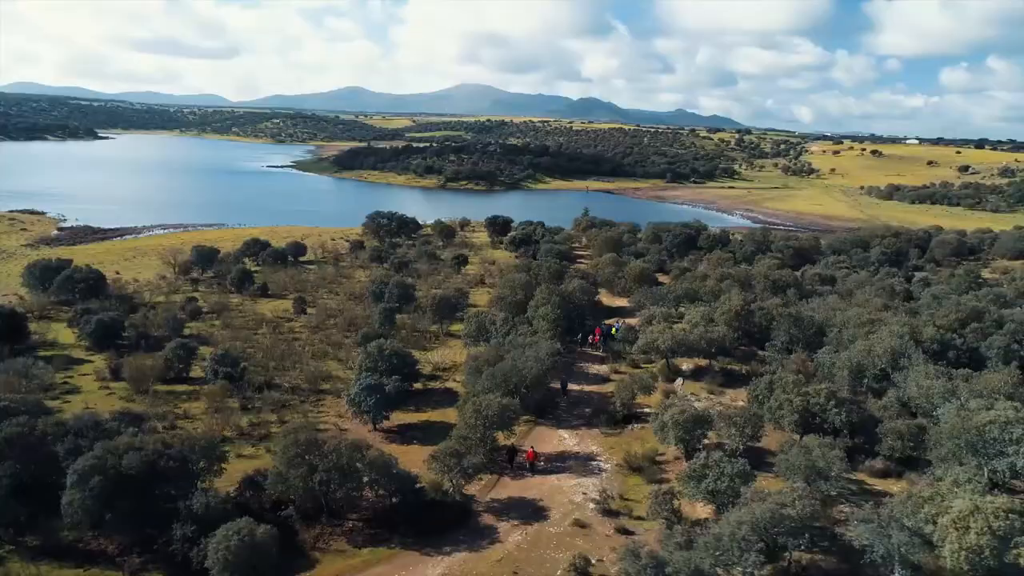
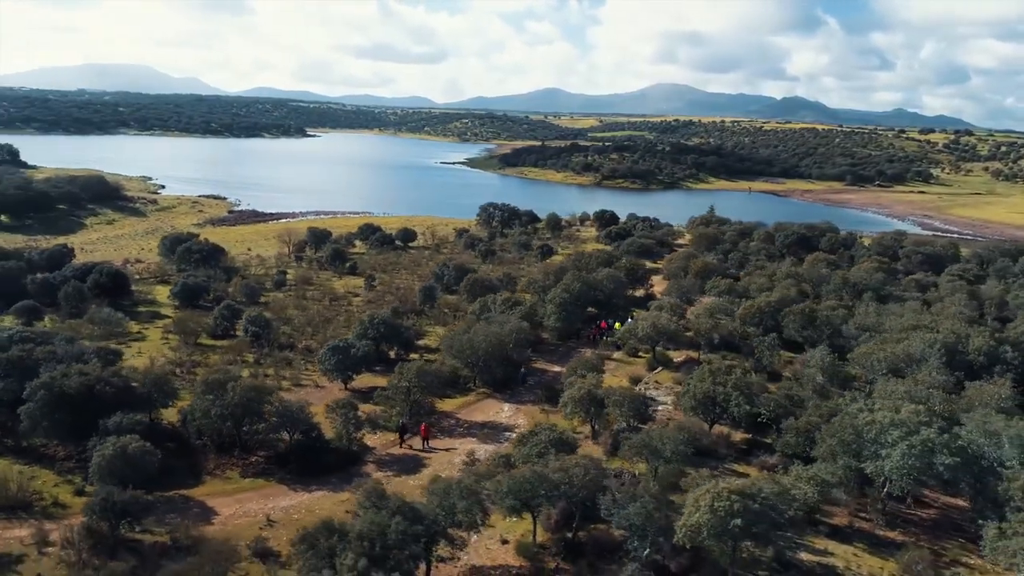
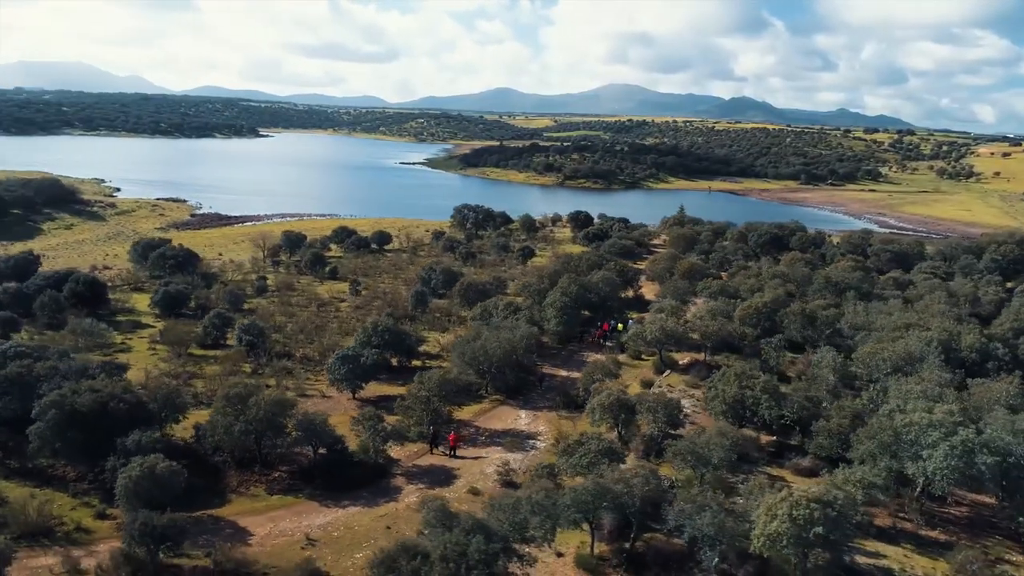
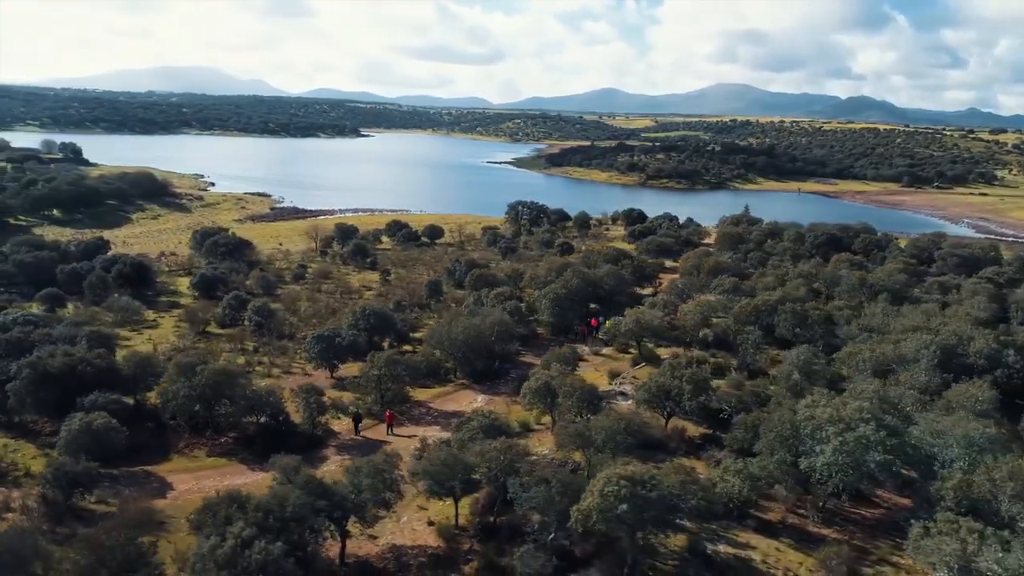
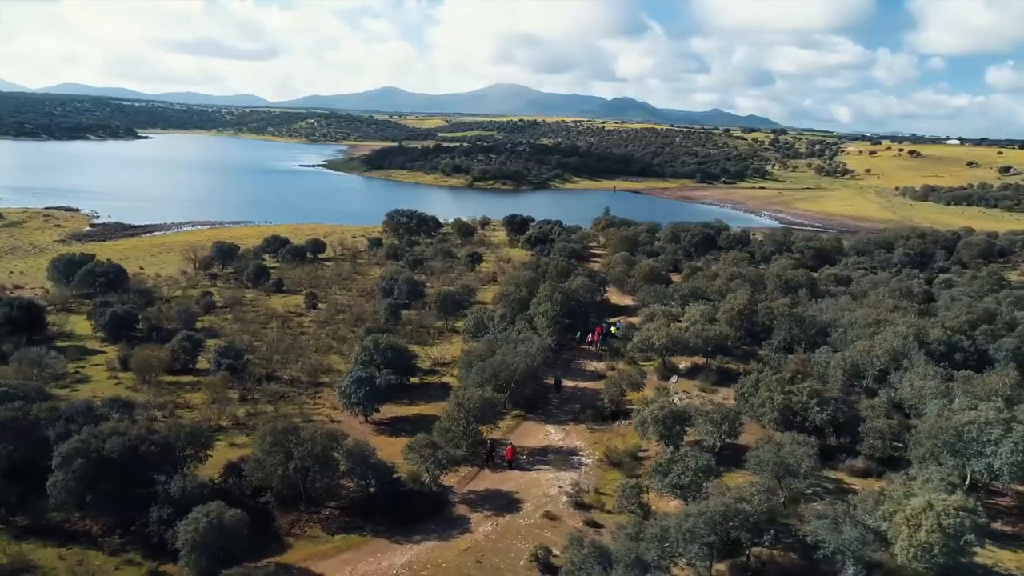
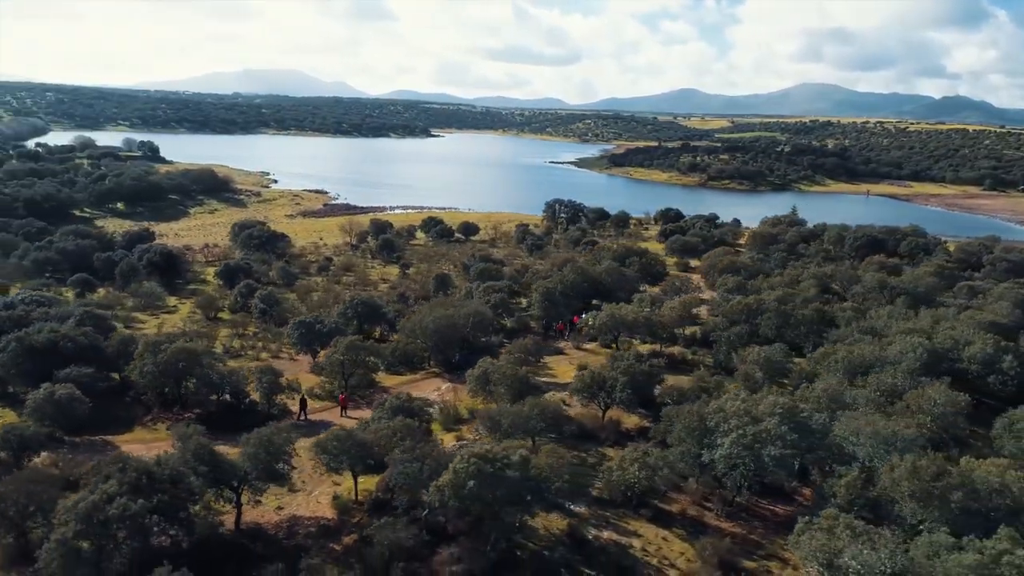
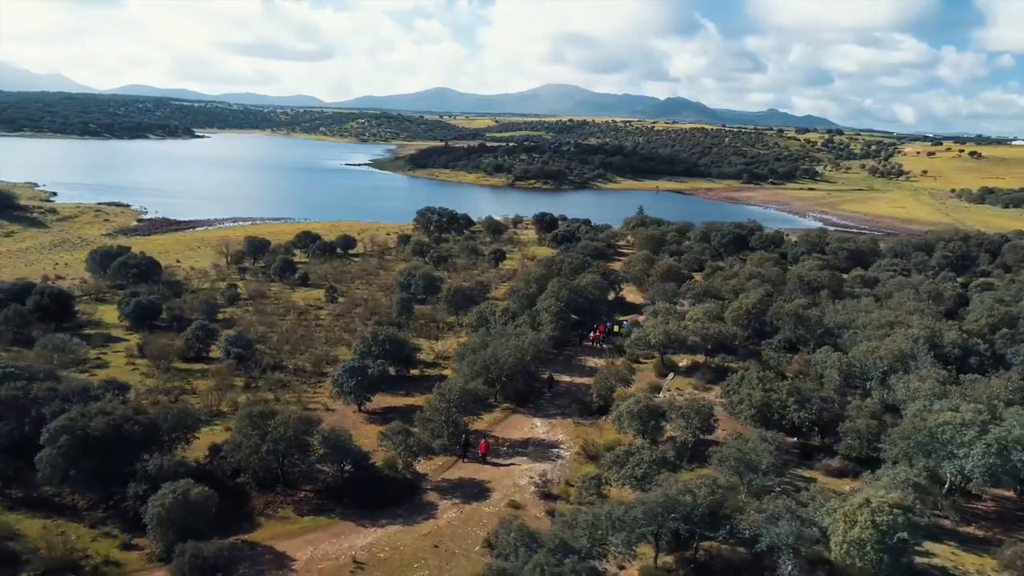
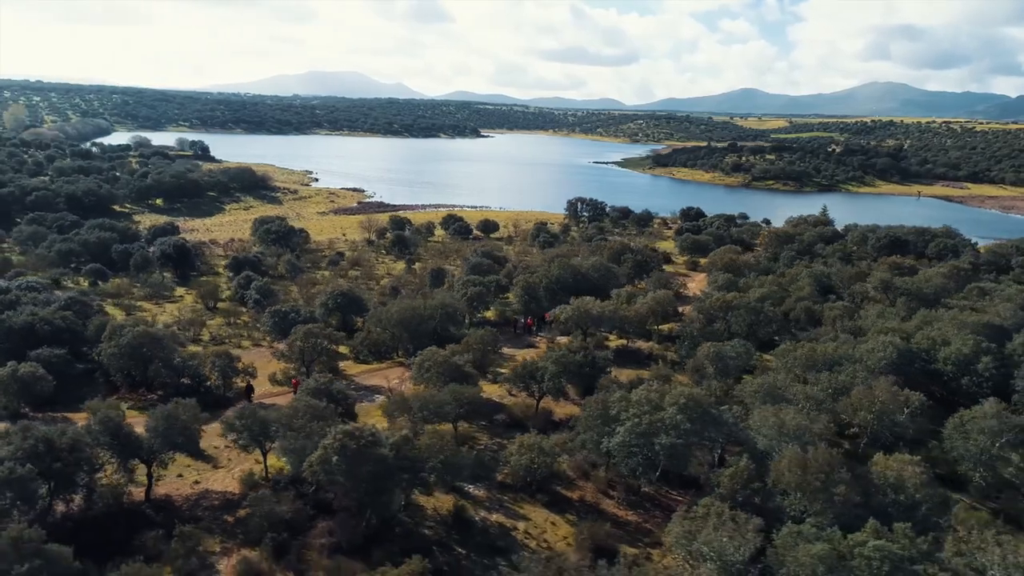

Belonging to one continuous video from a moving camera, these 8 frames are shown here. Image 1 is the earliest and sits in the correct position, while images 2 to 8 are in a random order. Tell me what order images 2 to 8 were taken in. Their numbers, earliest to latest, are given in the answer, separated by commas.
5, 7, 3, 2, 4, 6, 8
